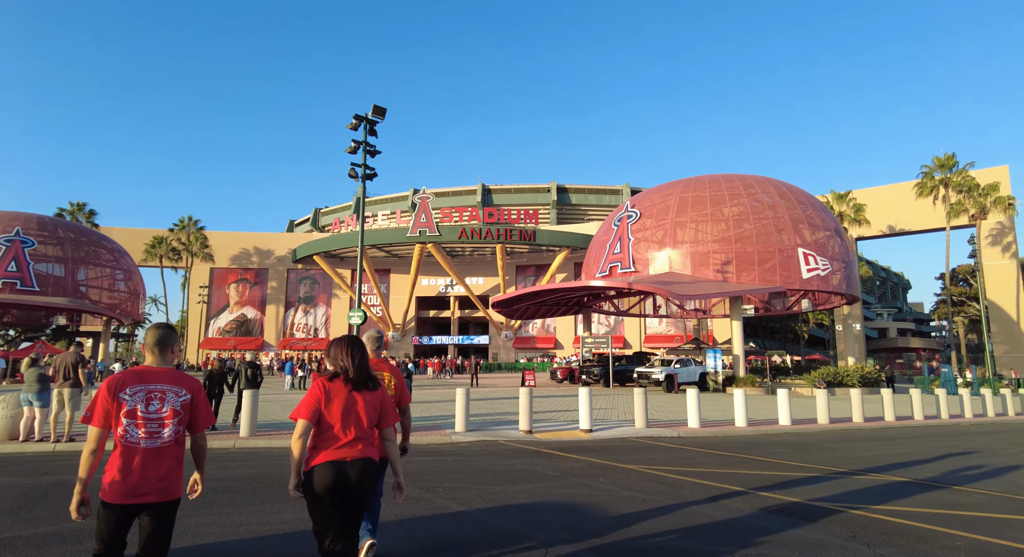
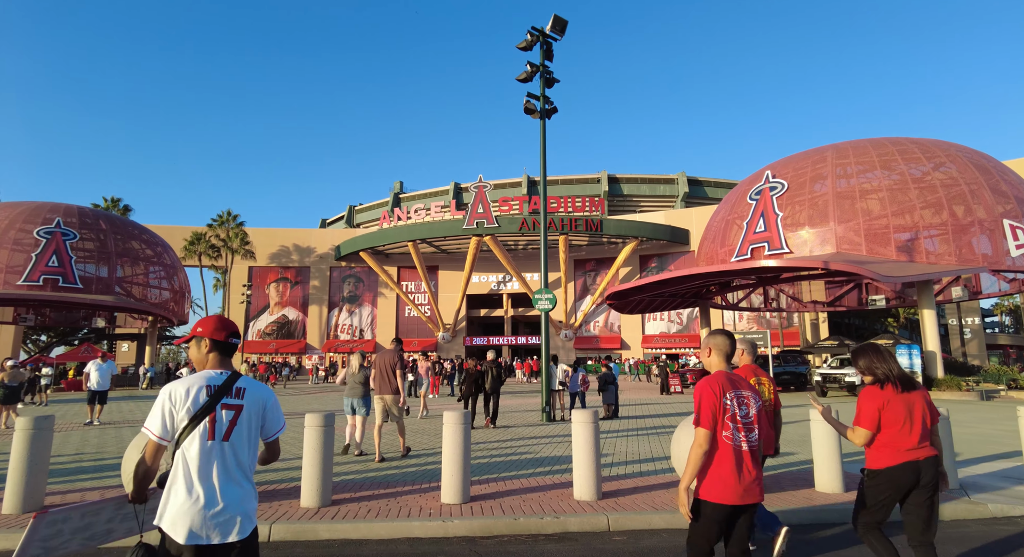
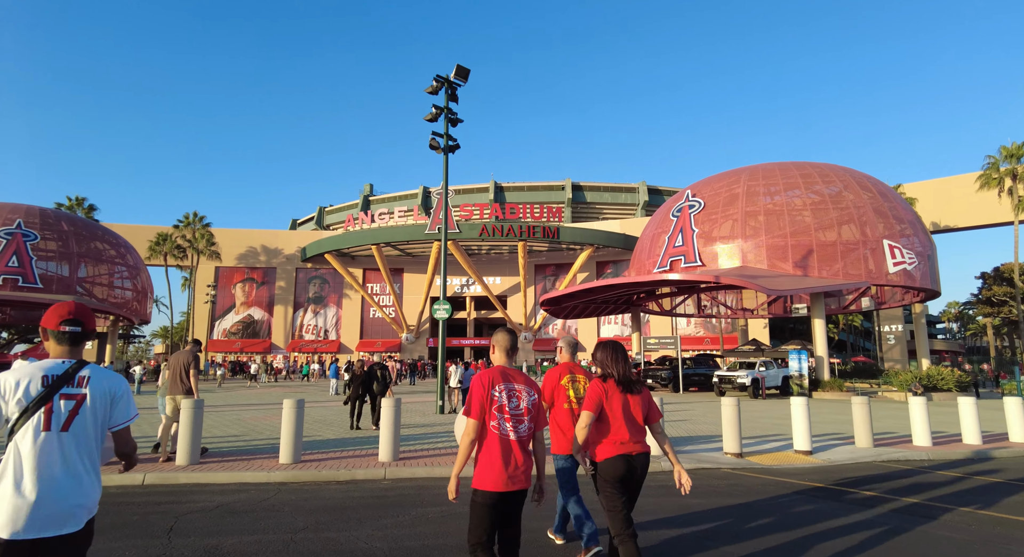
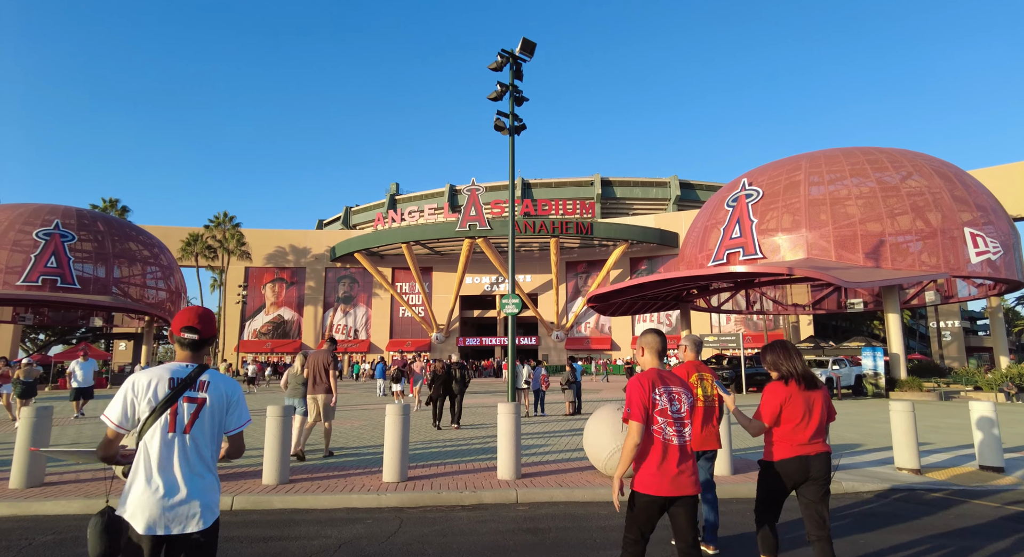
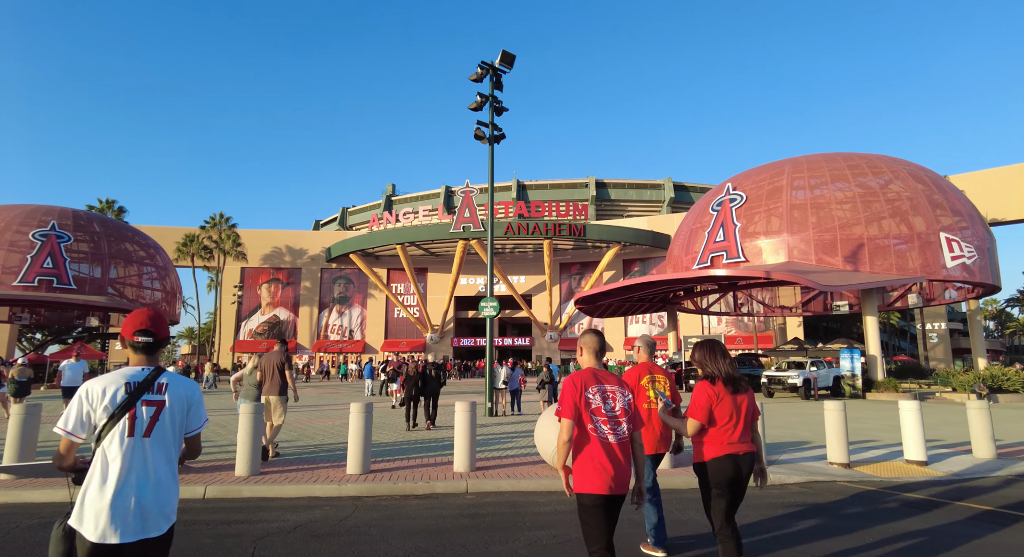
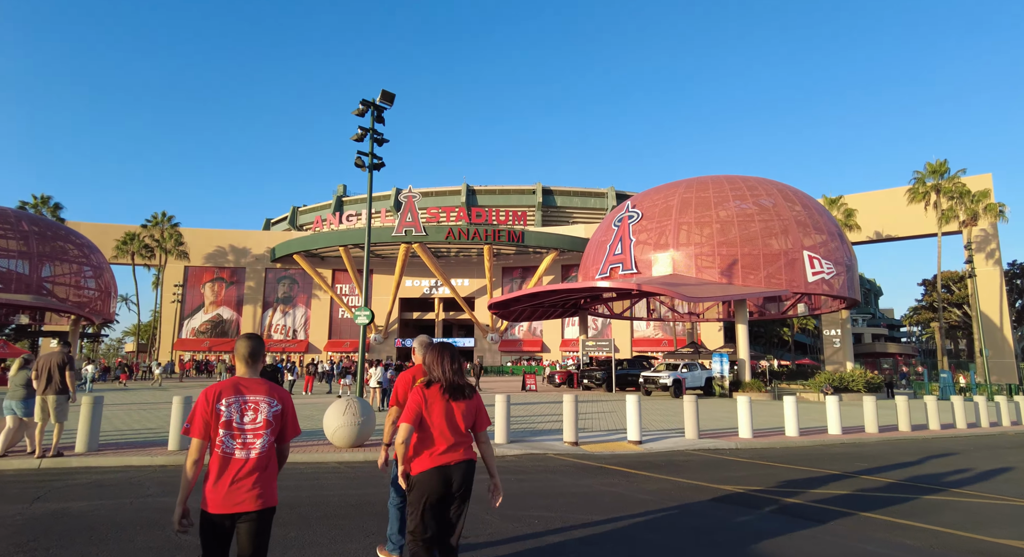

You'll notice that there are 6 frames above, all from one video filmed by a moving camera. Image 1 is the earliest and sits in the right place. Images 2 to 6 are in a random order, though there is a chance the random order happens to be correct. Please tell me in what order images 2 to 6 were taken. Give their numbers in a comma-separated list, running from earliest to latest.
6, 3, 5, 4, 2
